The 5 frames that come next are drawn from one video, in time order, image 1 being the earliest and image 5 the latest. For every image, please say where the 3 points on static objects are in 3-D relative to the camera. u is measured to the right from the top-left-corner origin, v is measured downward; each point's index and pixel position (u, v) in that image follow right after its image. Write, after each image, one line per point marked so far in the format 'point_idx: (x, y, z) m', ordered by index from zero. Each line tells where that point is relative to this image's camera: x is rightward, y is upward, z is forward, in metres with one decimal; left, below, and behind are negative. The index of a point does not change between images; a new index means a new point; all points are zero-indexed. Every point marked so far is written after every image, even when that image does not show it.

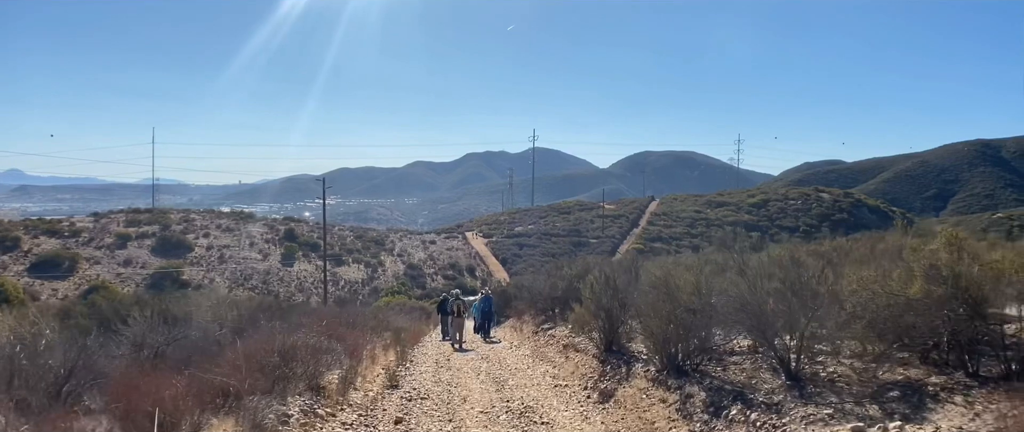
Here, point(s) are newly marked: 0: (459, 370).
0: (-1.1, -3.3, +13.9) m
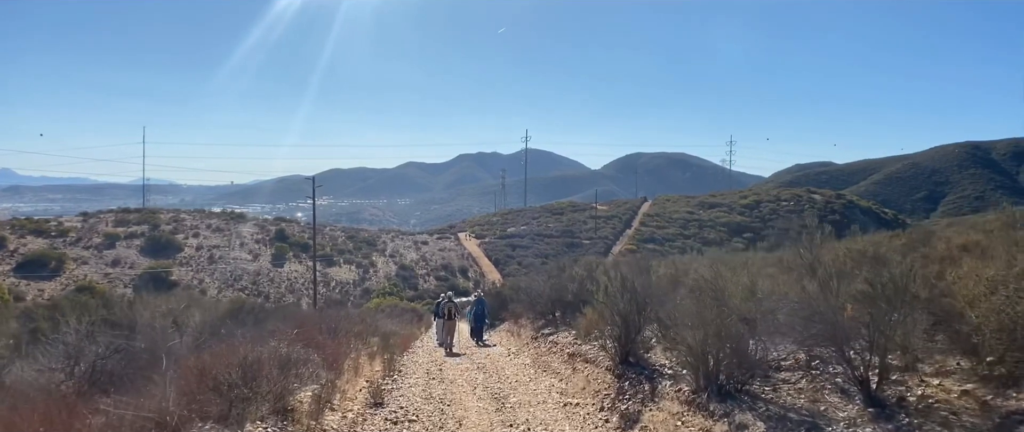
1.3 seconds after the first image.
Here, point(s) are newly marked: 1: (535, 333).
0: (-1.1, -3.2, +12.5) m
1: (+0.7, -3.4, +18.8) m
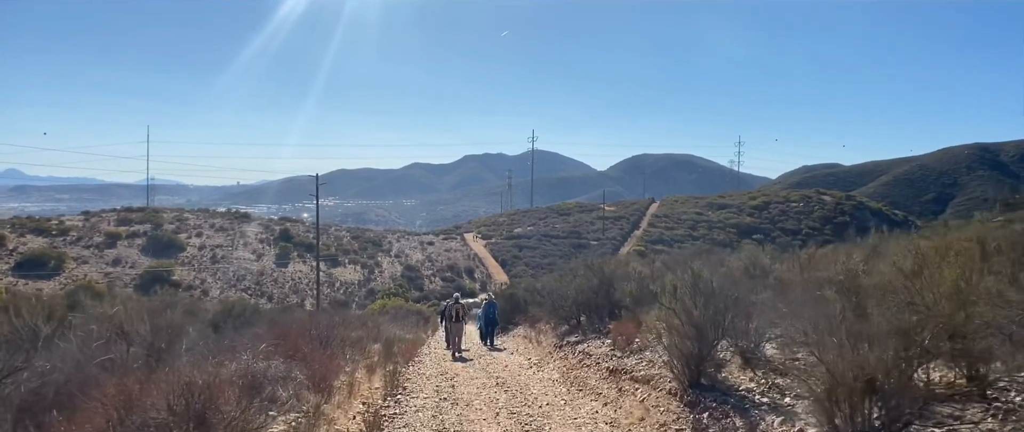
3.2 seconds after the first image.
0: (-0.7, -3.0, +10.4) m
1: (+1.2, -3.2, +16.7) m
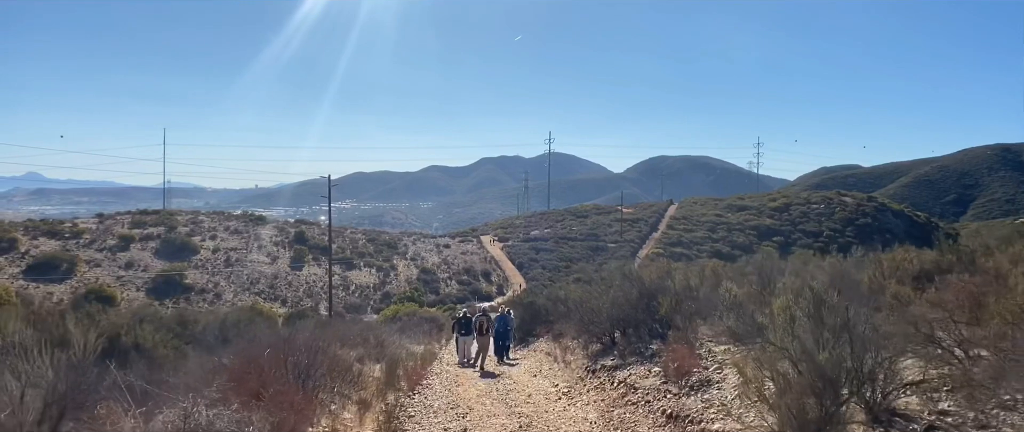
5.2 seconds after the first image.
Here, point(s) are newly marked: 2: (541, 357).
0: (-0.4, -3.0, +8.2) m
1: (+1.7, -3.3, +14.5) m
2: (+0.9, -4.0, +18.7) m
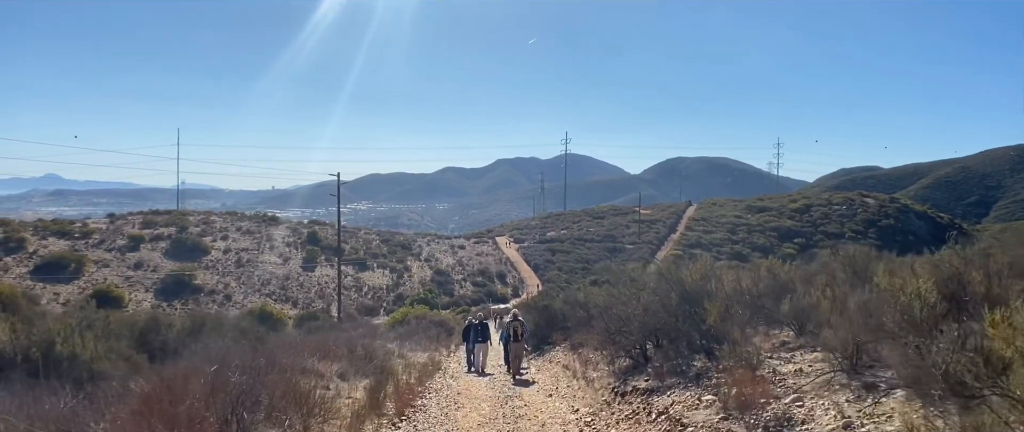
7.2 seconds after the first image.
0: (-0.3, -2.8, +6.0) m
1: (+1.9, -3.0, +12.2) m
2: (+1.2, -3.8, +16.5) m
